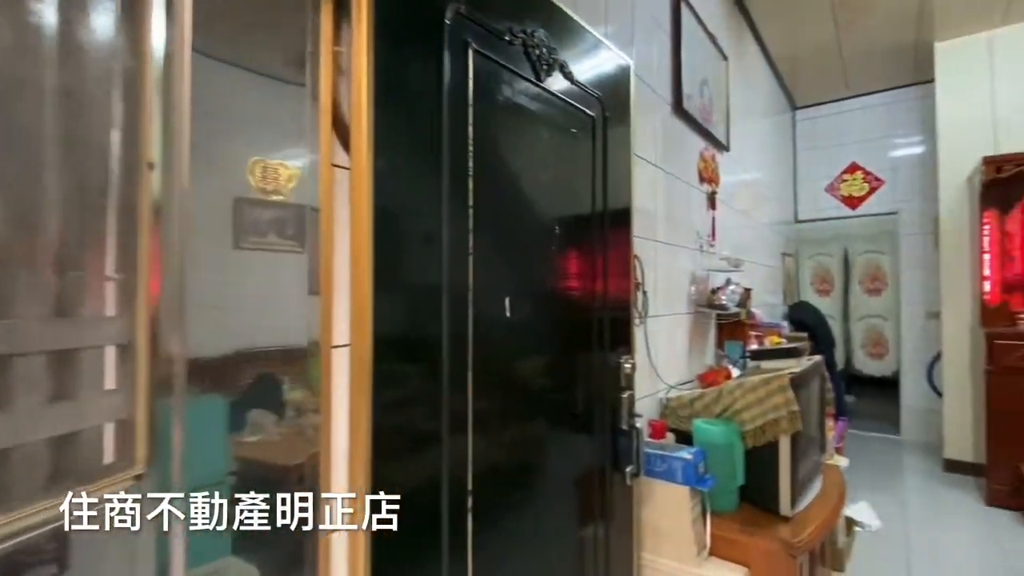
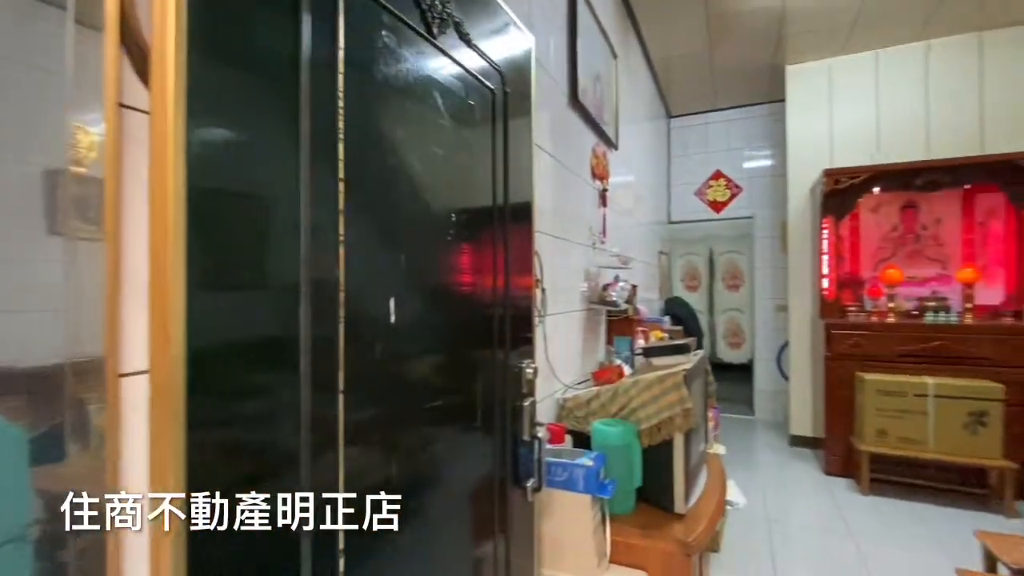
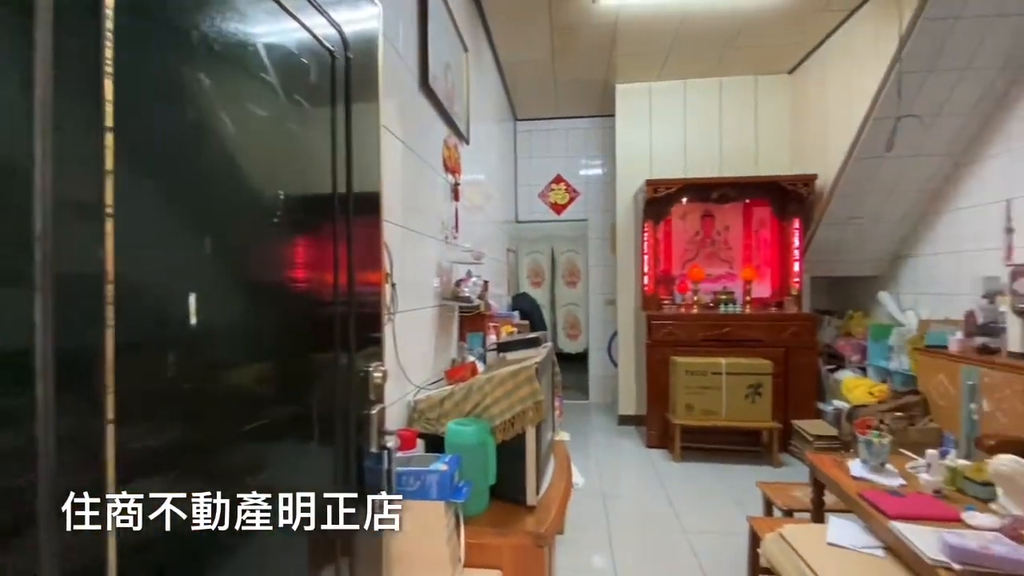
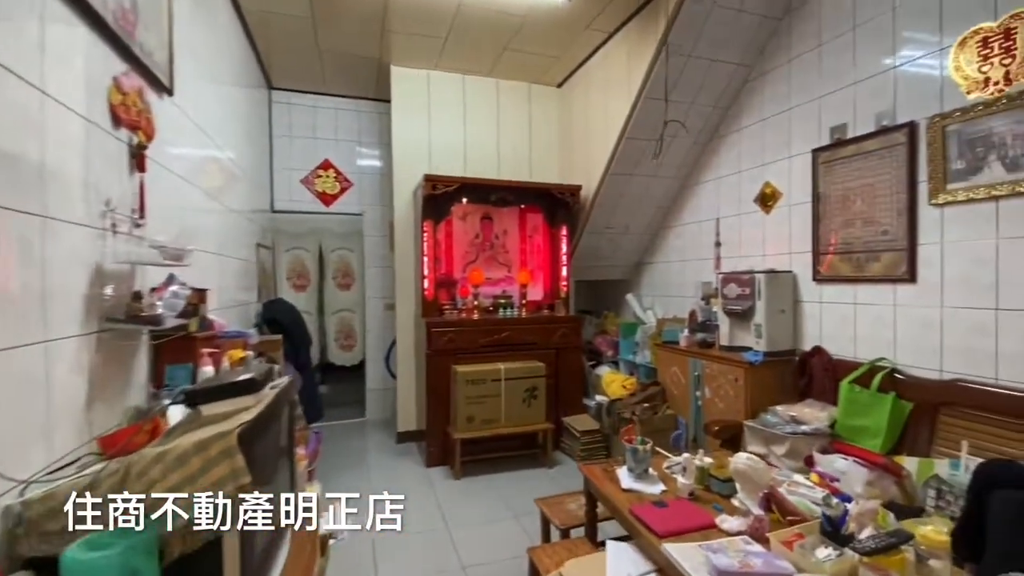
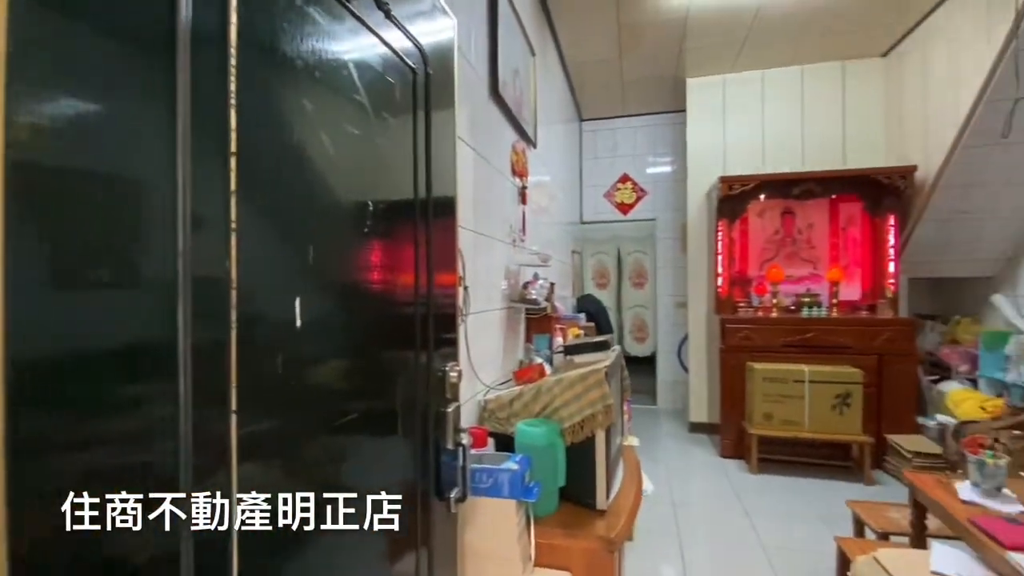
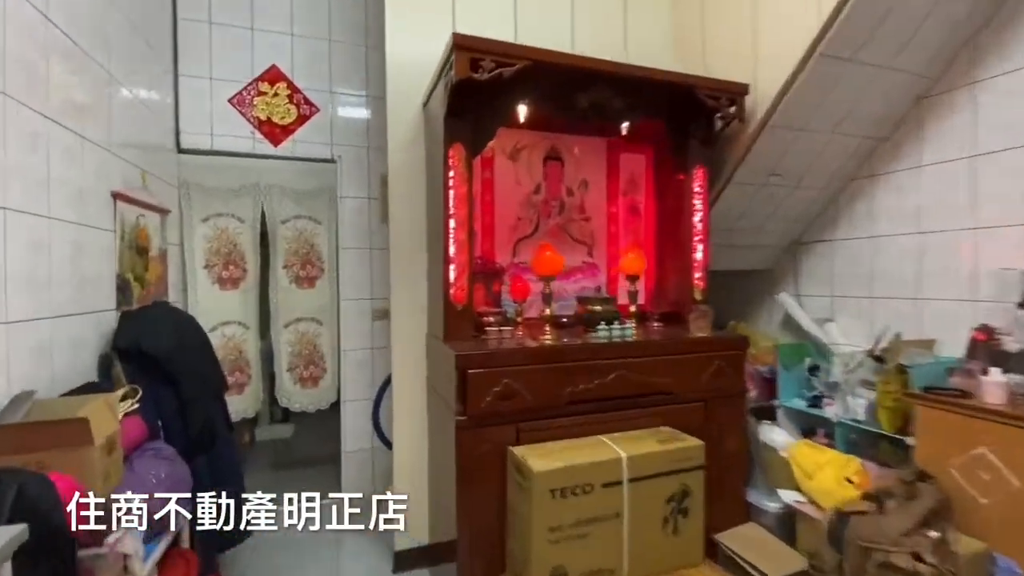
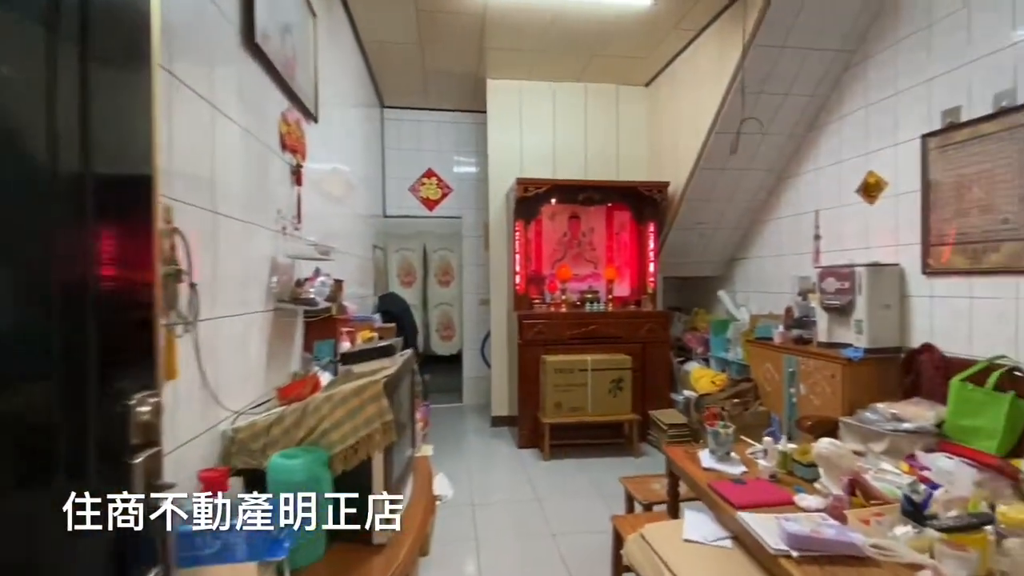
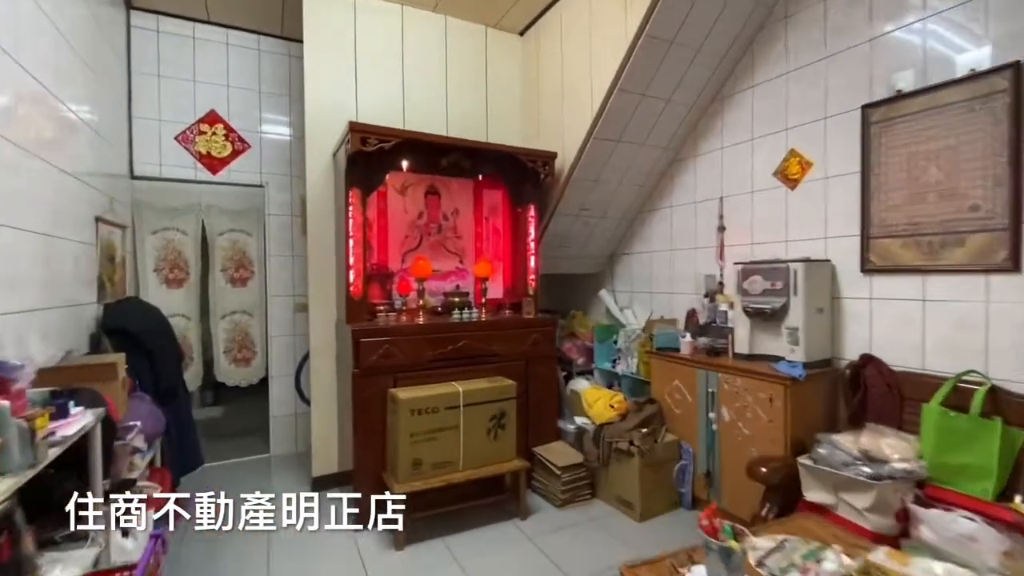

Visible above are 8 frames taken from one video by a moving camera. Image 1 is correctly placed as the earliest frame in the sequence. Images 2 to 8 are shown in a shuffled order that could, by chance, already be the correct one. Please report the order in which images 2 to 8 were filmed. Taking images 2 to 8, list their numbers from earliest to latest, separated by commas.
2, 5, 3, 7, 4, 8, 6
